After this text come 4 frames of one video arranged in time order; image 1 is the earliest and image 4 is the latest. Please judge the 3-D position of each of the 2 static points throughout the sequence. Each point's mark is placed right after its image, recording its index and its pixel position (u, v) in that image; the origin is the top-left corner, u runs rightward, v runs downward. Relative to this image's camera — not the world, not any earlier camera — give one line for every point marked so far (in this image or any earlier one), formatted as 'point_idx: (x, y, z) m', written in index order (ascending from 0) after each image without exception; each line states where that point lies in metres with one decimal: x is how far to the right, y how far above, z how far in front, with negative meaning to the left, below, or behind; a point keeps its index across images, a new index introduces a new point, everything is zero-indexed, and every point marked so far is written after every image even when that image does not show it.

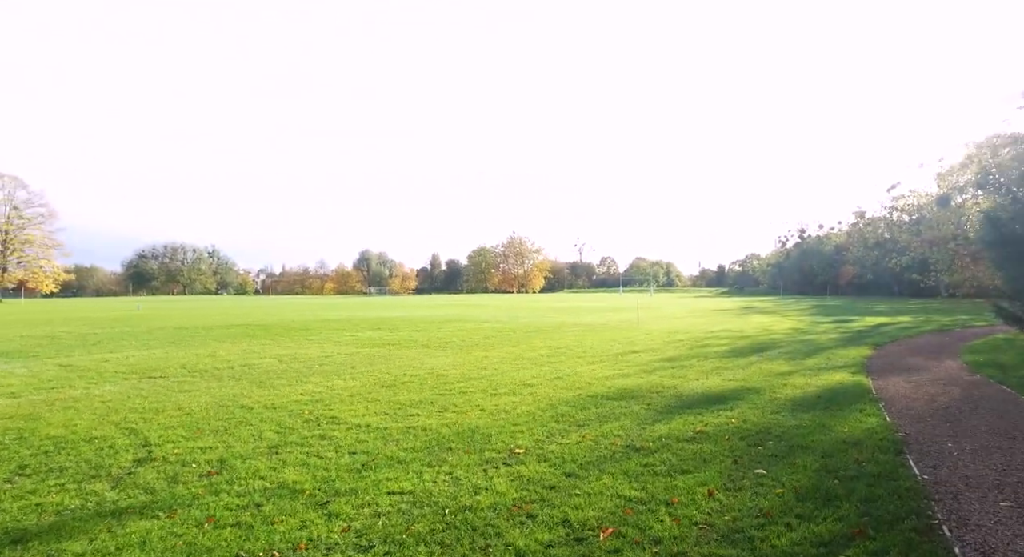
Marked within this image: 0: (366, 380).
0: (-3.5, -2.4, +15.5) m
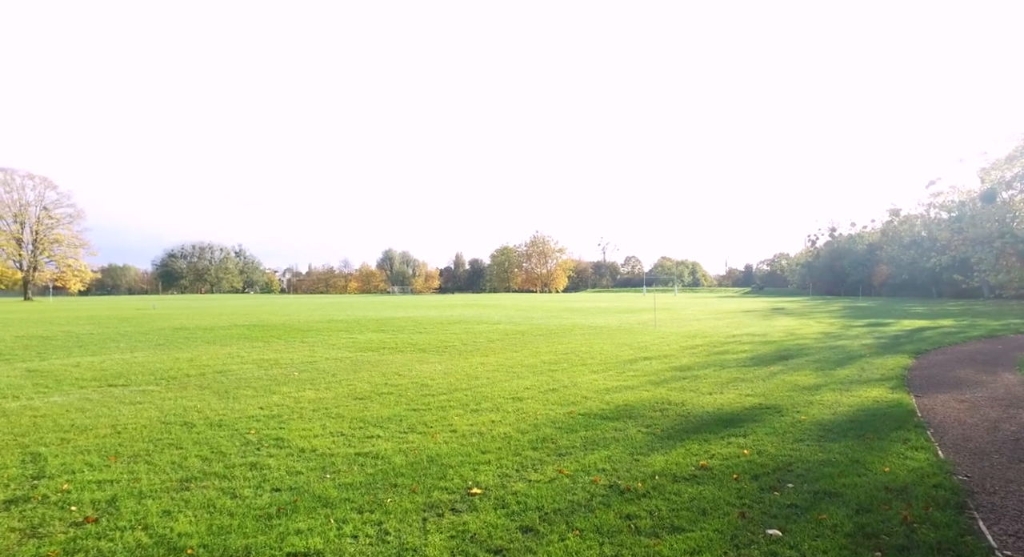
0: (-3.7, -2.4, +14.0) m
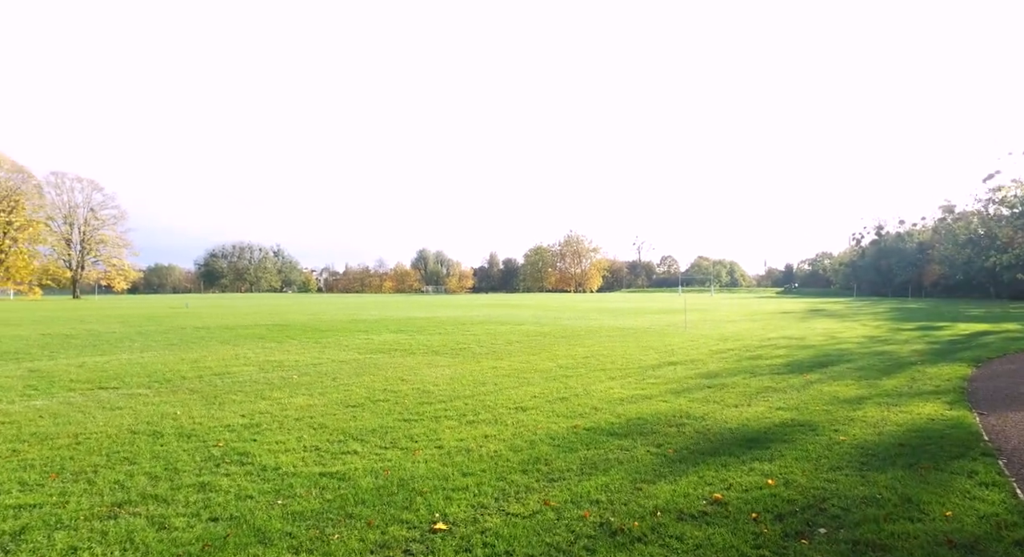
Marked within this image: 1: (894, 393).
0: (-3.6, -2.4, +13.1) m
1: (+6.9, -2.1, +11.9) m
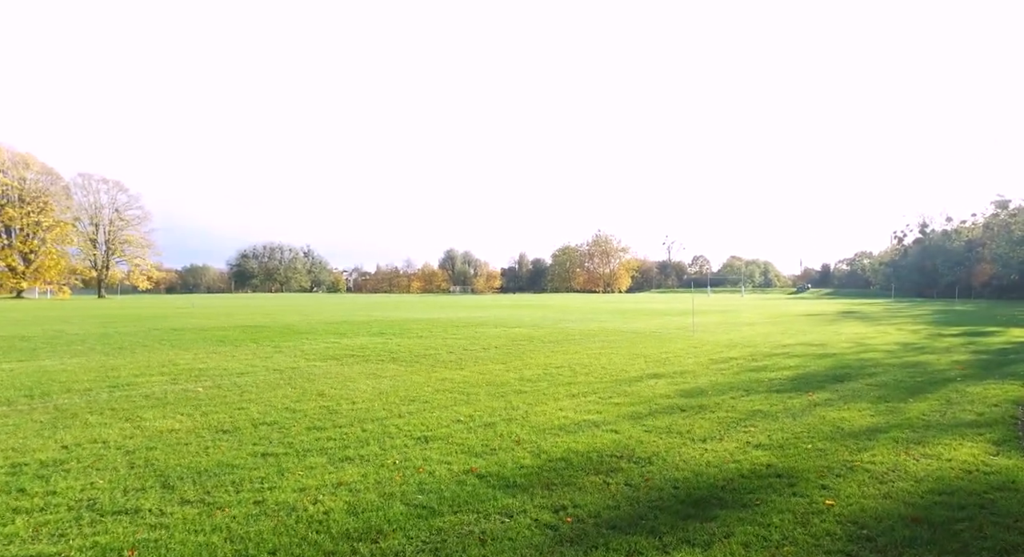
0: (-4.9, -2.3, +10.7) m
1: (+5.6, -2.0, +8.9) m
